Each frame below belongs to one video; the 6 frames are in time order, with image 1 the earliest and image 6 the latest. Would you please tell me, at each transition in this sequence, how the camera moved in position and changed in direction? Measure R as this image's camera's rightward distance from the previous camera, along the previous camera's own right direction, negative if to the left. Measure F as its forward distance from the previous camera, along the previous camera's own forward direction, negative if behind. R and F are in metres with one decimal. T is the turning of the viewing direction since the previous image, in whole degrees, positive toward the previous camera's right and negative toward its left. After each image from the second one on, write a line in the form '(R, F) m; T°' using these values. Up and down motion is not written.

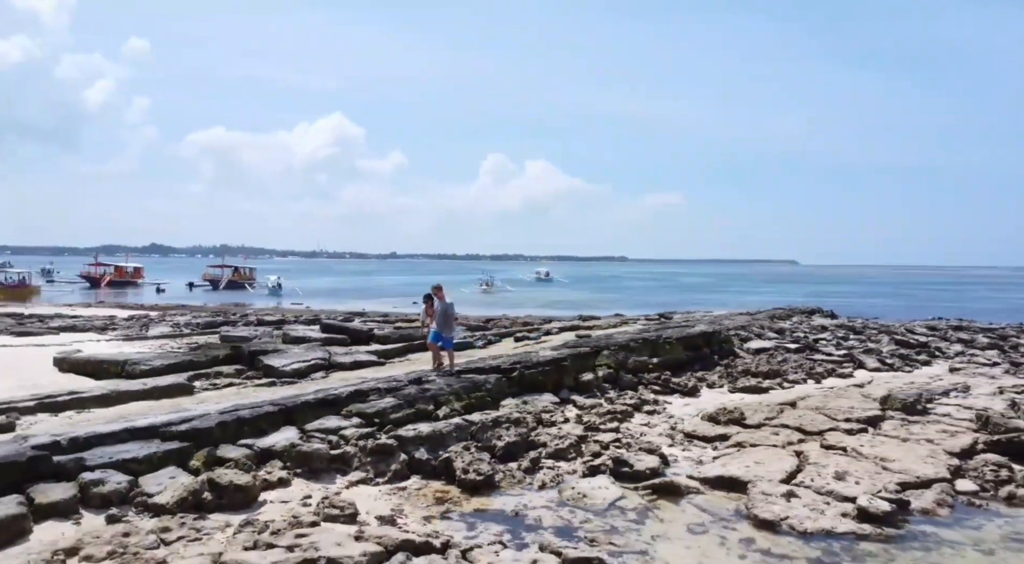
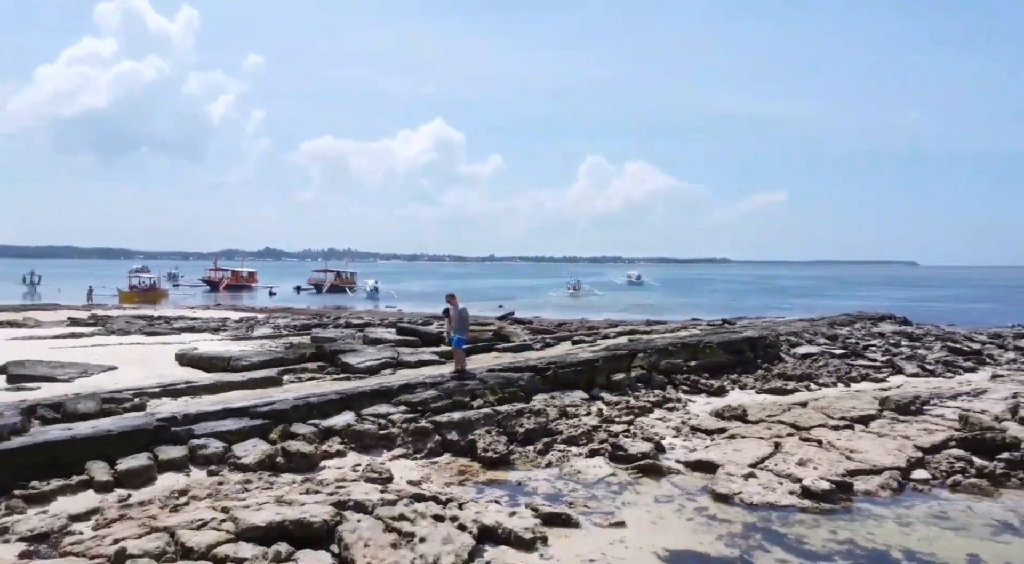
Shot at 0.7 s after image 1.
(+1.0, -1.5) m; -7°
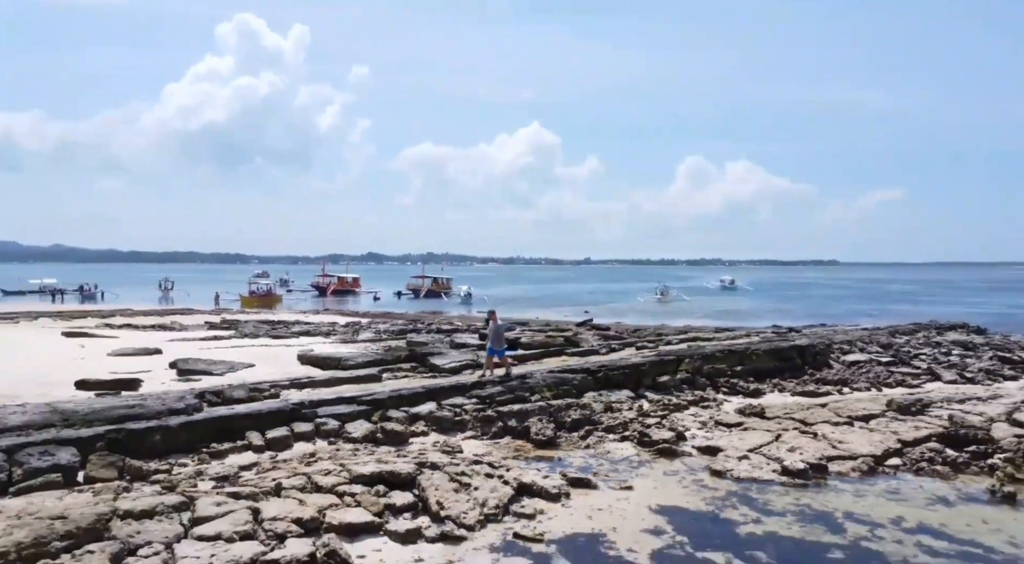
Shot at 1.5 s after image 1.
(+0.7, -2.2) m; -7°
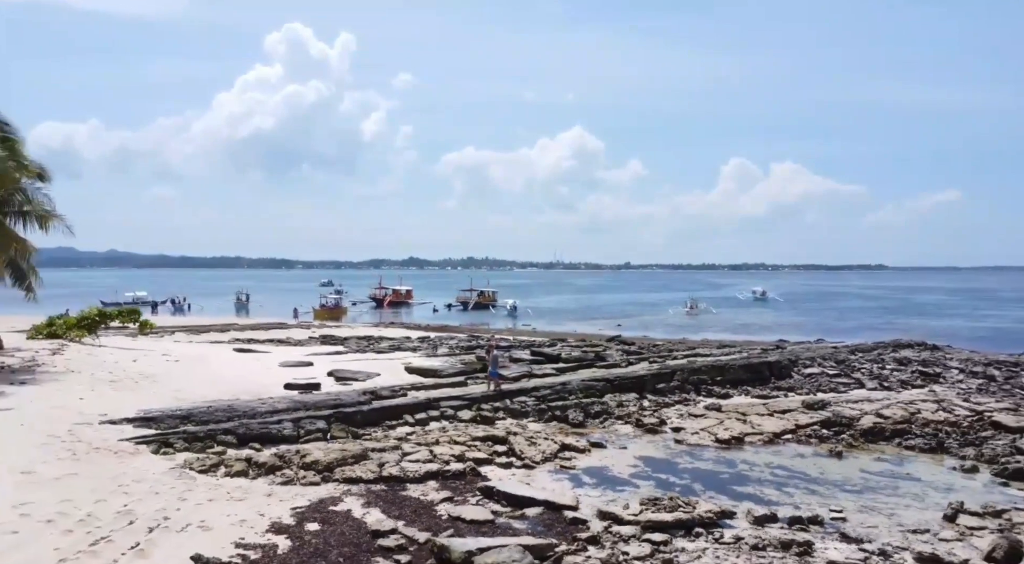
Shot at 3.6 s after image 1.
(-0.1, -6.7) m; -3°
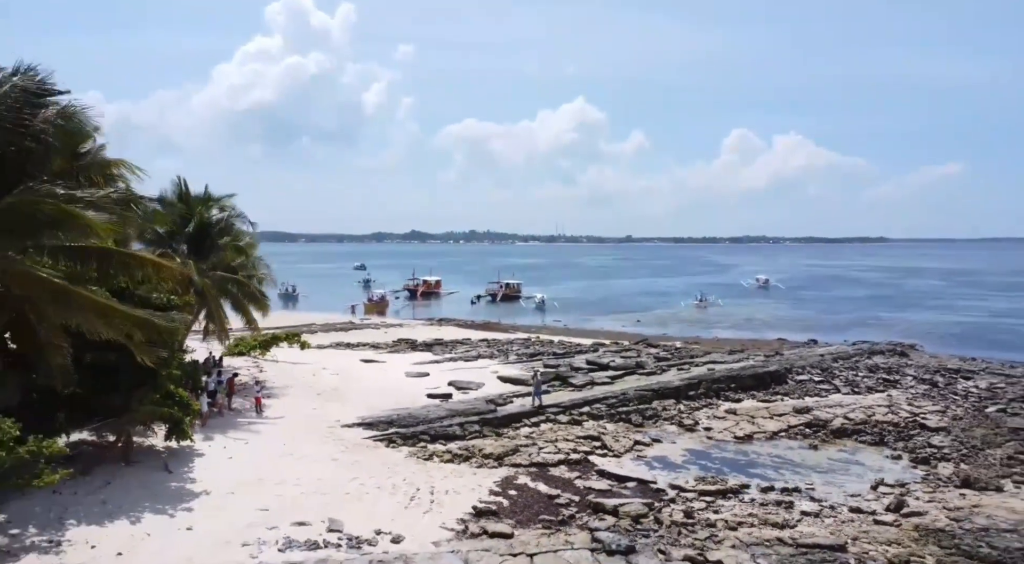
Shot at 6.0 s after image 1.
(-2.6, -7.6) m; 0°
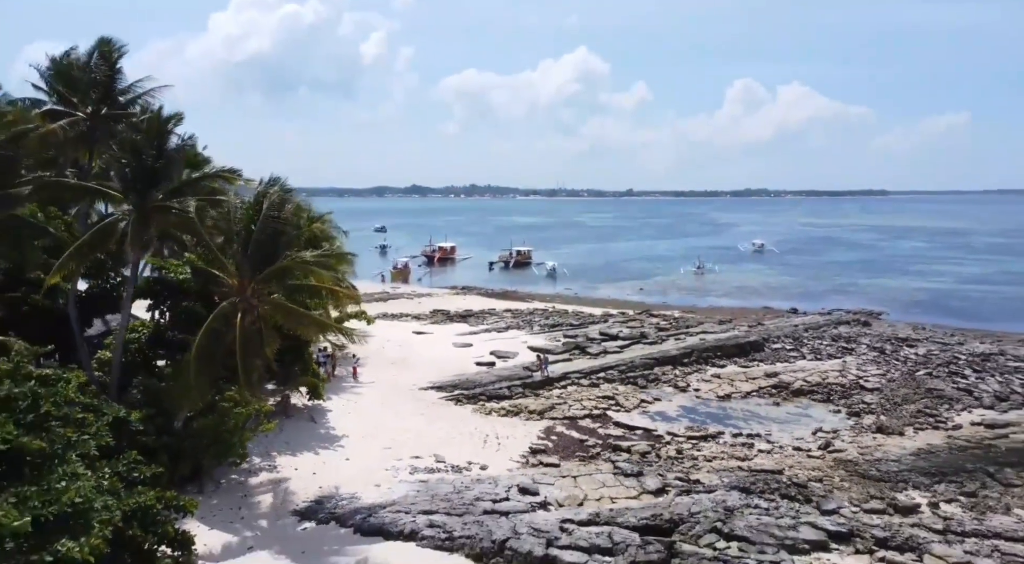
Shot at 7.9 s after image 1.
(-1.3, -6.7) m; 0°
